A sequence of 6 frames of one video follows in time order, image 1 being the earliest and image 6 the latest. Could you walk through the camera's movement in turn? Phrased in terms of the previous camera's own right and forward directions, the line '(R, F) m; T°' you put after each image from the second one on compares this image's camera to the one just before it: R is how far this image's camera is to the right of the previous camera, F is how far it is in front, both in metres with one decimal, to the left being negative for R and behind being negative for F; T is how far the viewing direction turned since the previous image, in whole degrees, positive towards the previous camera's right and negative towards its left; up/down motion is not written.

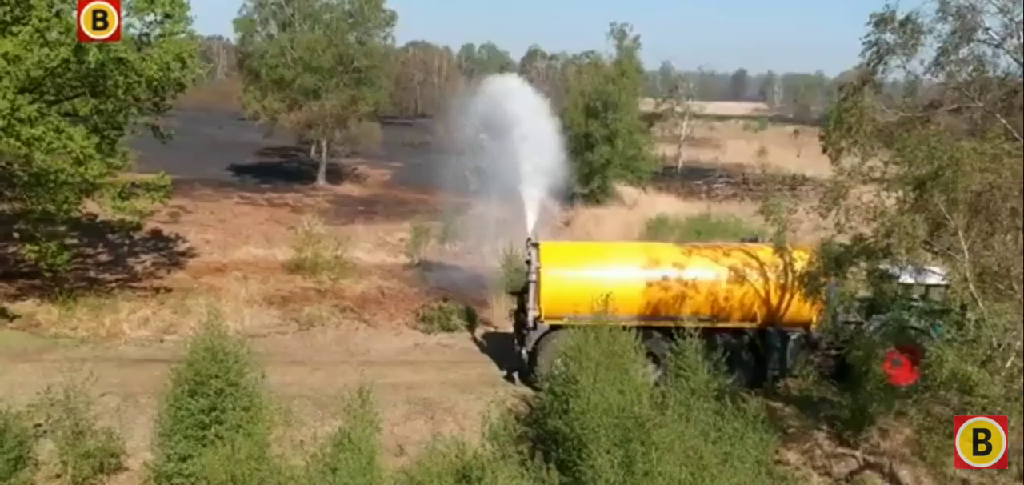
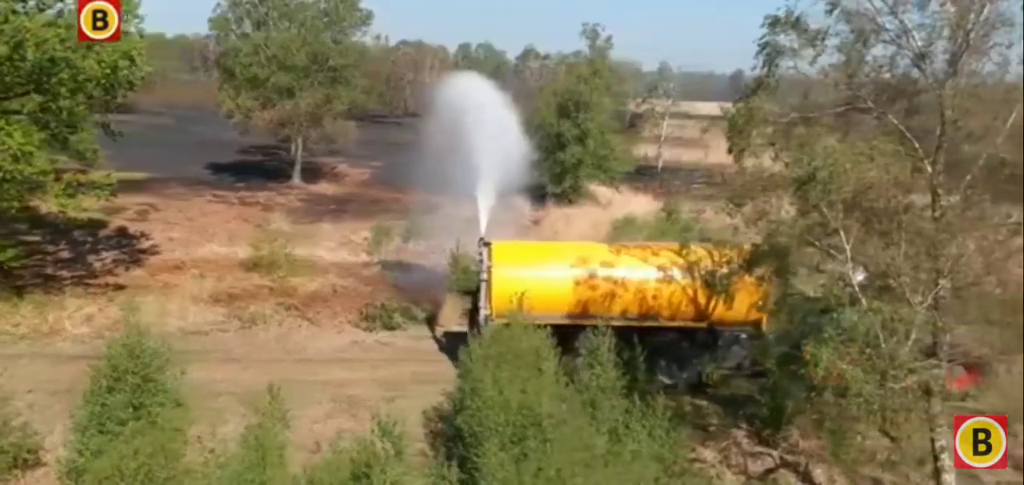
(+0.8, -0.1) m; 0°
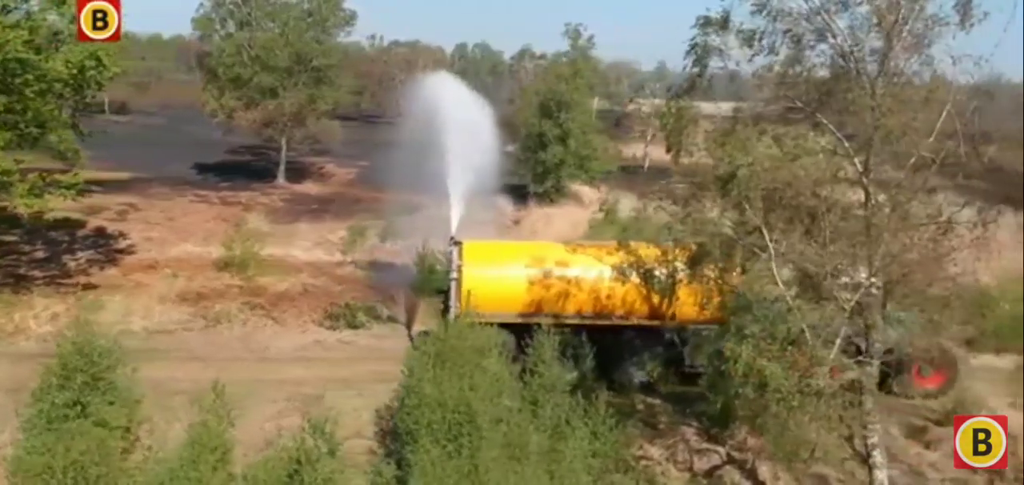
(+0.5, -0.1) m; 0°
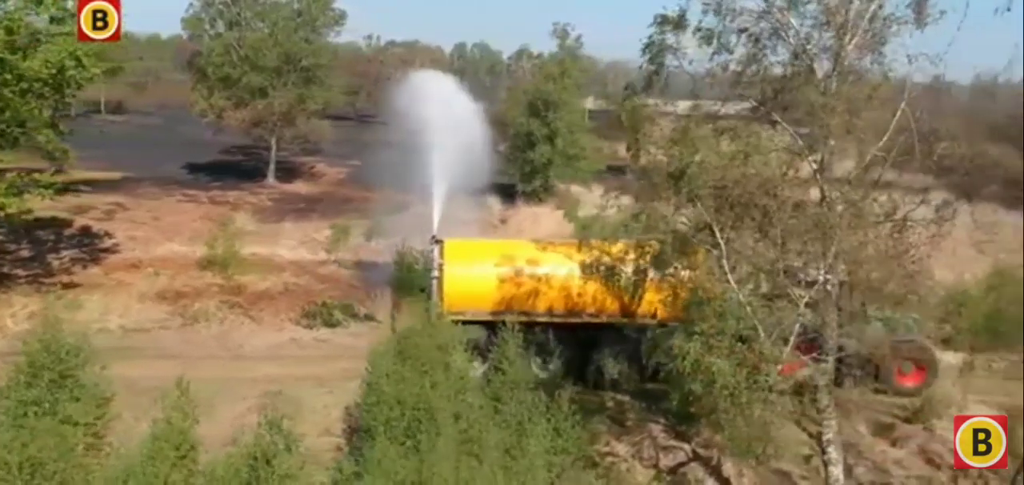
(+0.3, -0.1) m; 0°
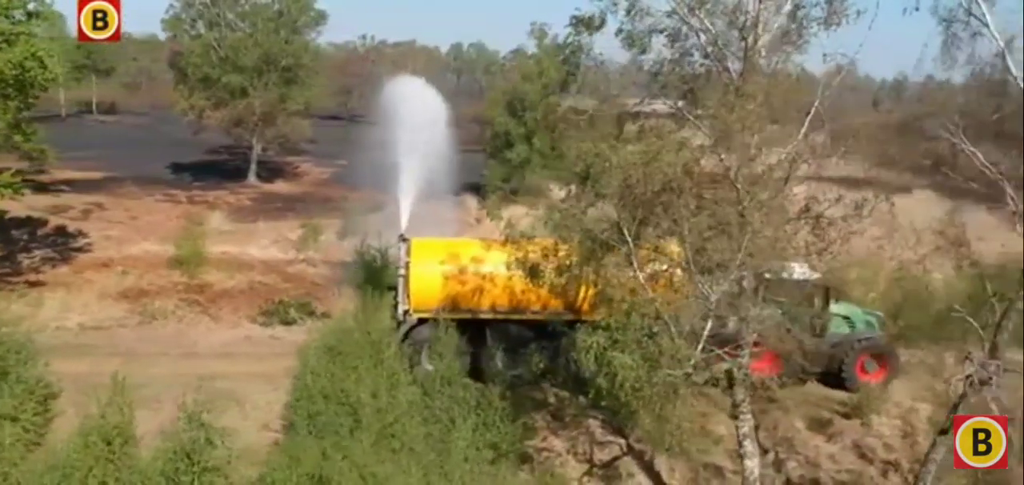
(+0.7, -0.1) m; 0°
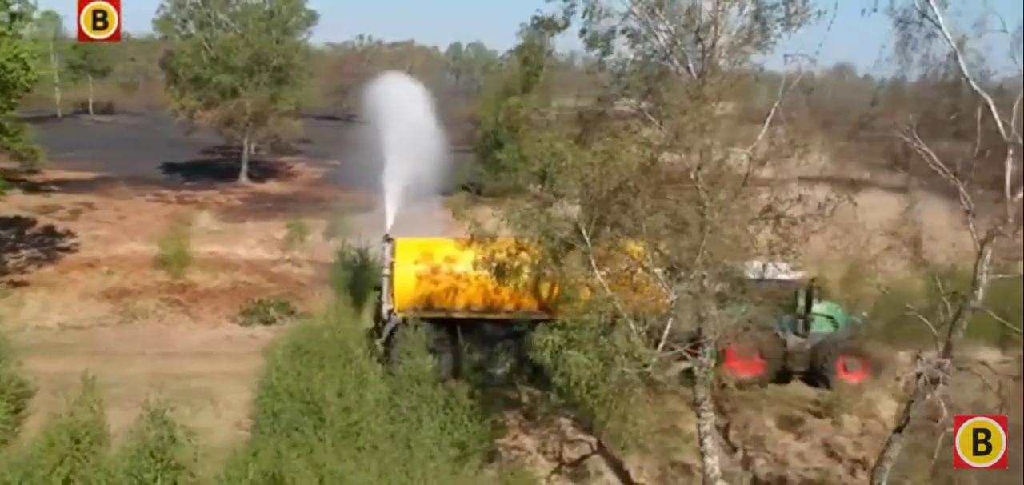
(+0.3, -0.1) m; 0°
